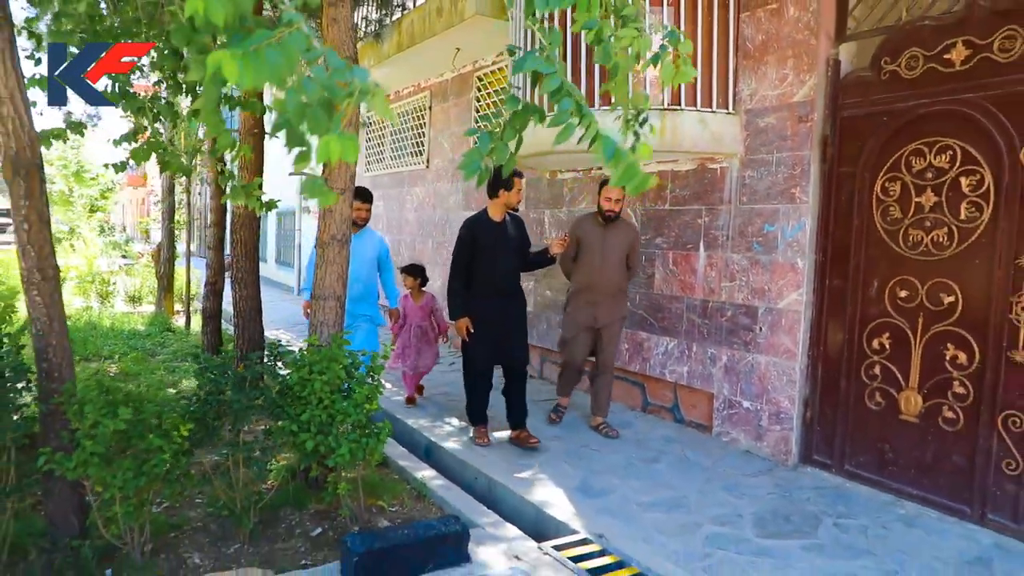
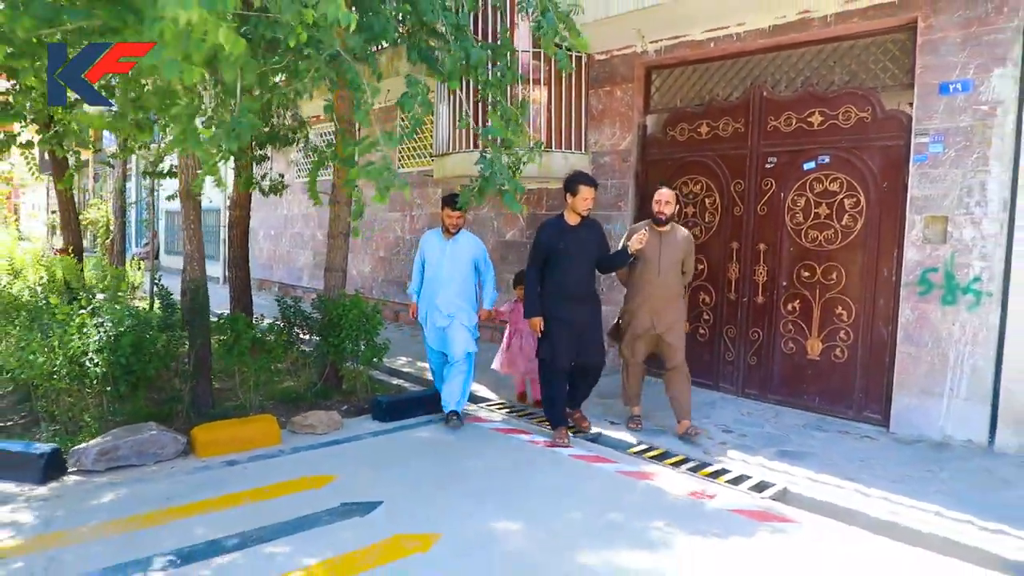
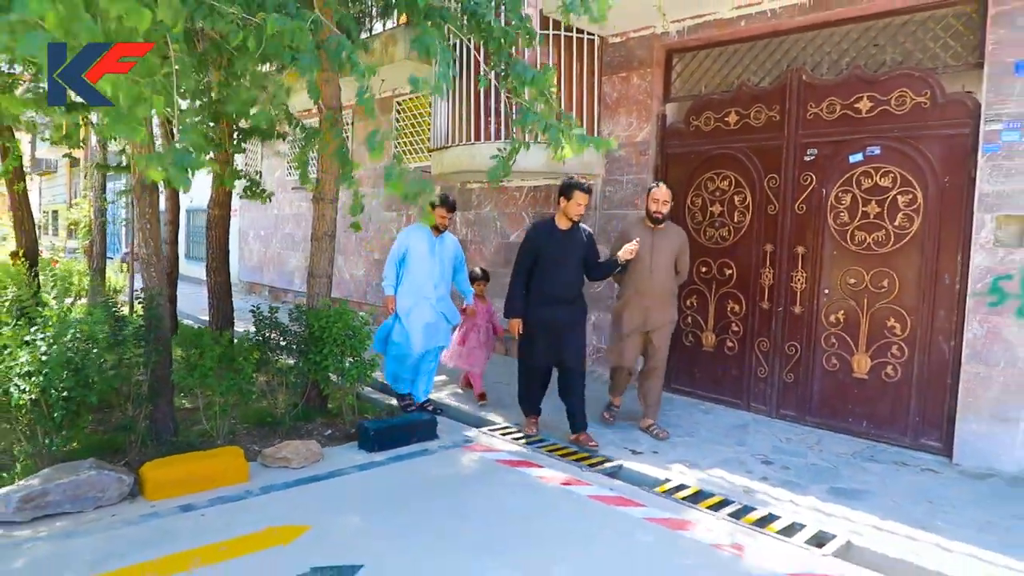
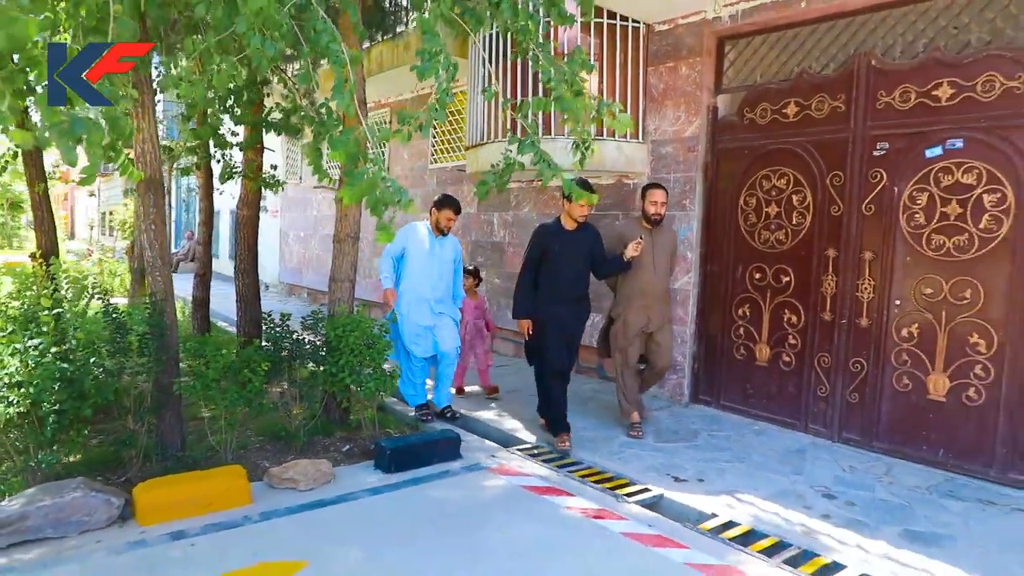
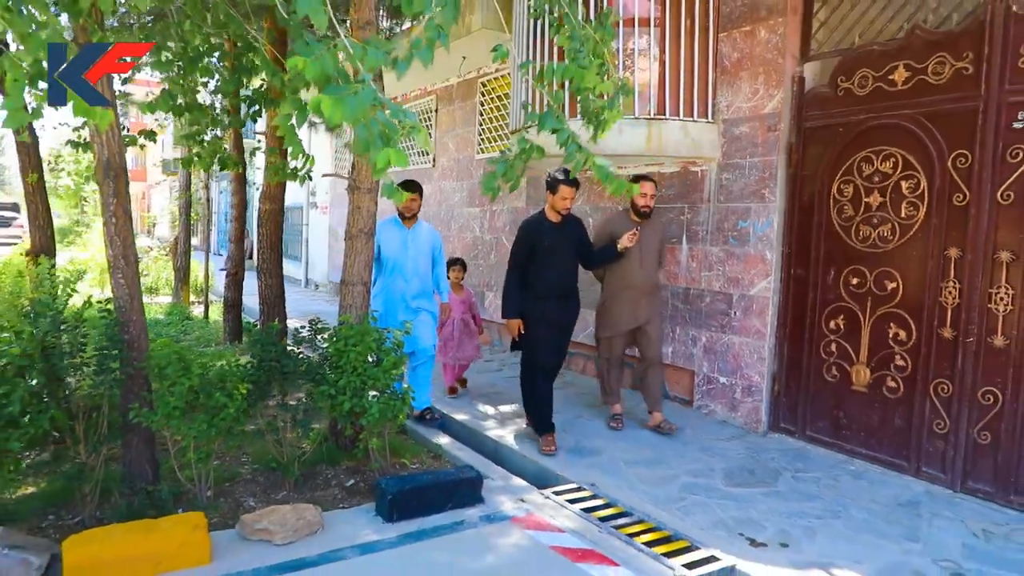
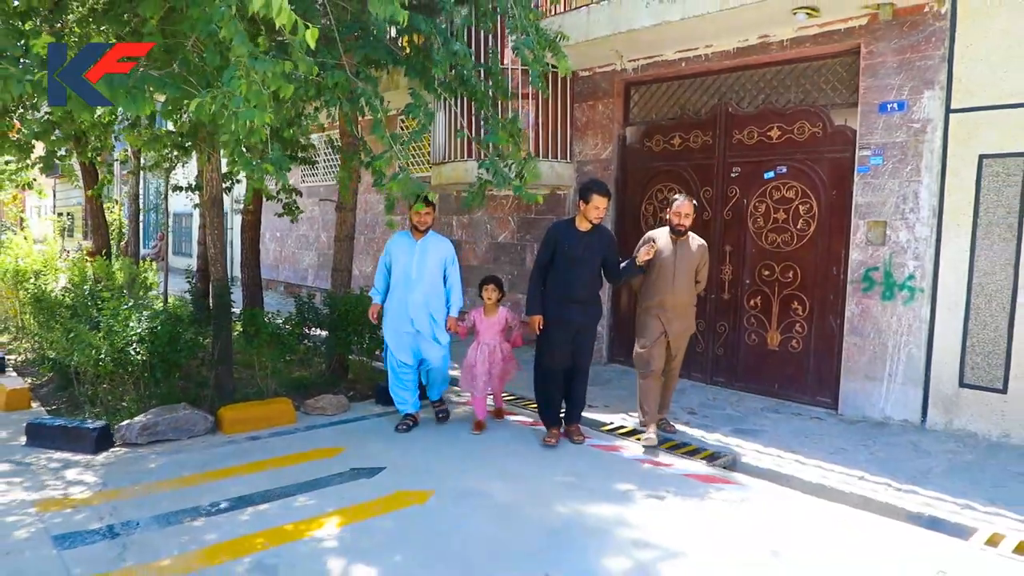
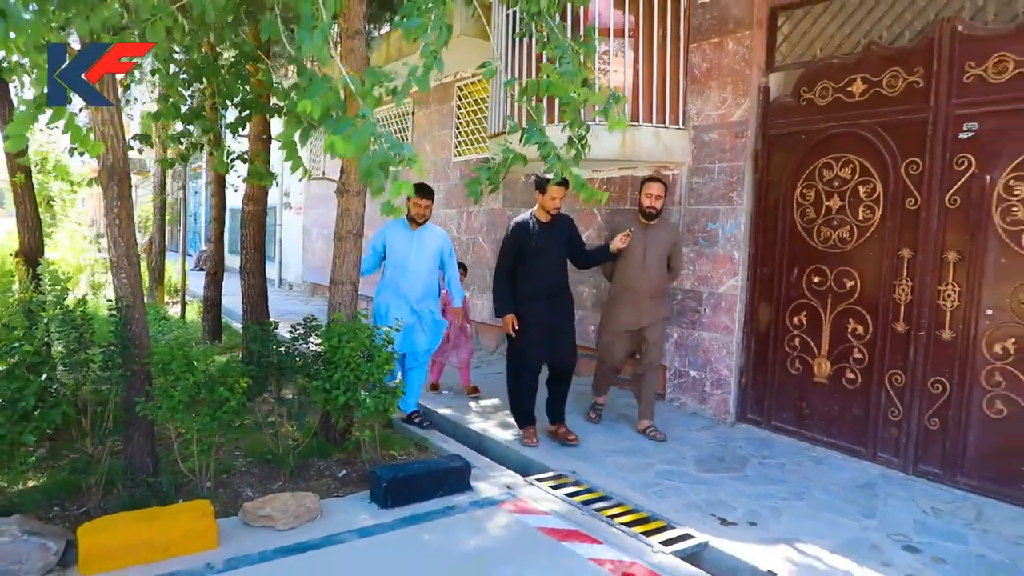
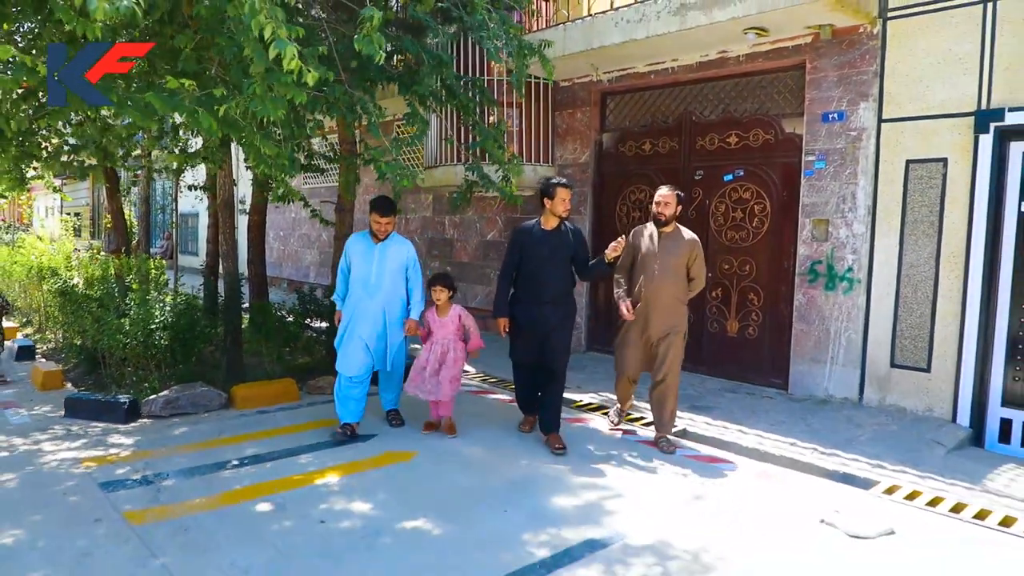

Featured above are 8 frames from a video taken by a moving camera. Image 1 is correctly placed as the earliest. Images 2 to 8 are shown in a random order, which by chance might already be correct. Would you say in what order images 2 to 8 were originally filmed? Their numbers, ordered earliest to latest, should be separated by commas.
5, 7, 4, 3, 2, 6, 8
